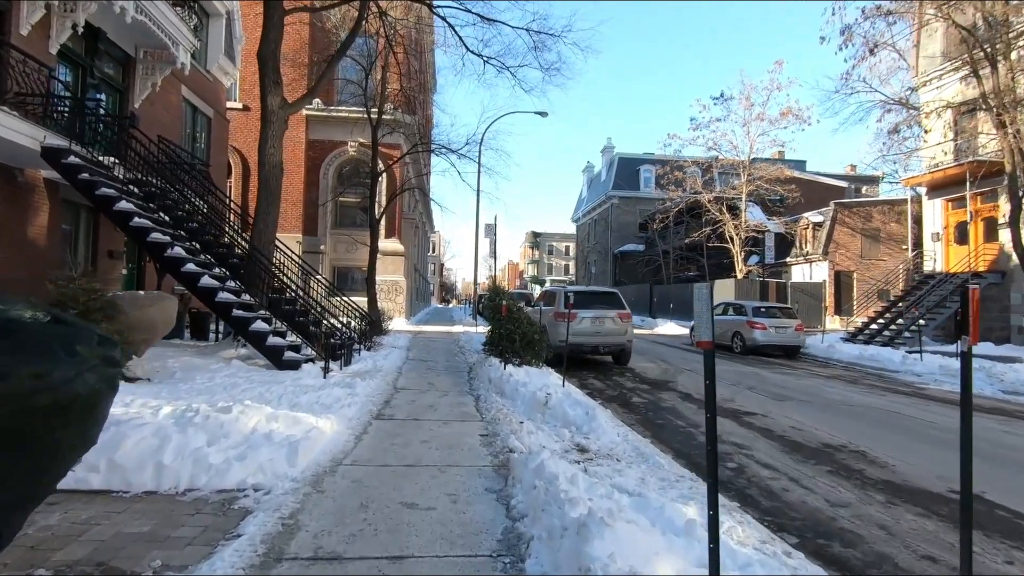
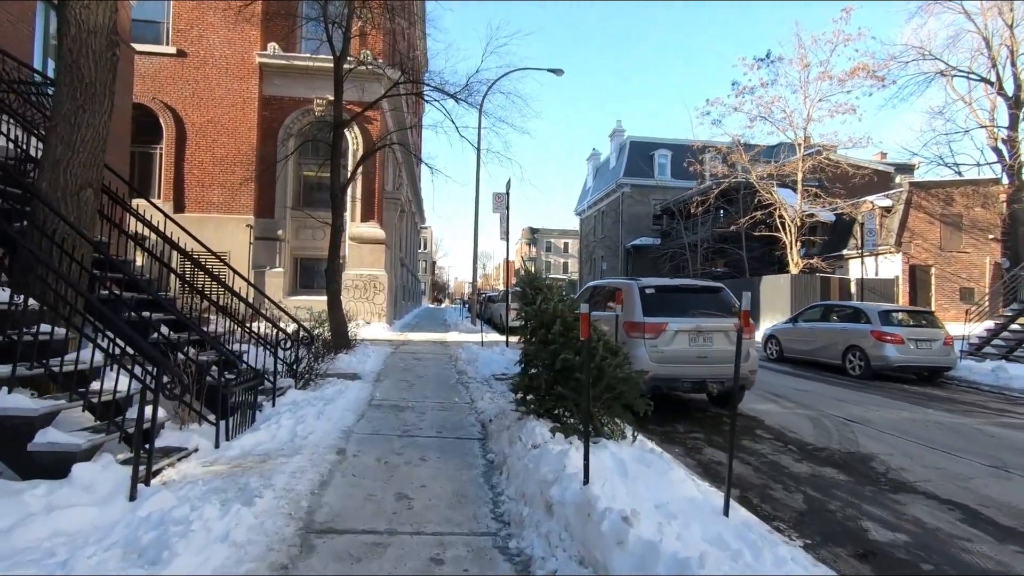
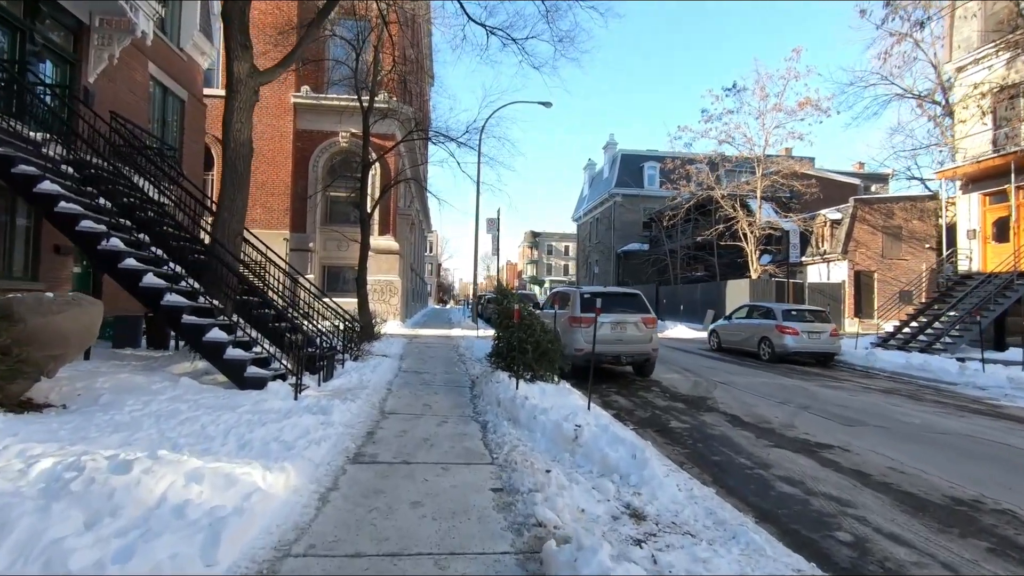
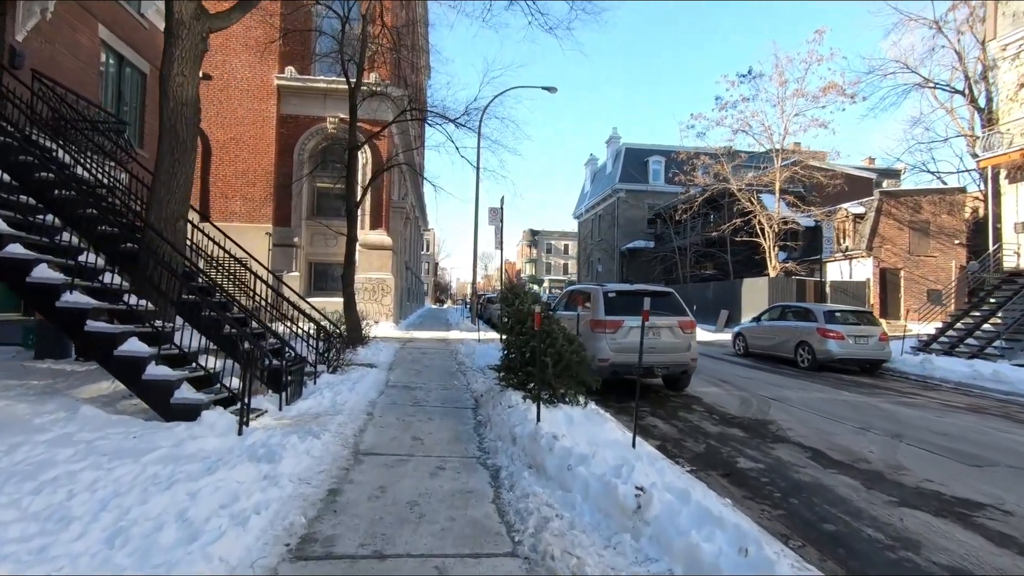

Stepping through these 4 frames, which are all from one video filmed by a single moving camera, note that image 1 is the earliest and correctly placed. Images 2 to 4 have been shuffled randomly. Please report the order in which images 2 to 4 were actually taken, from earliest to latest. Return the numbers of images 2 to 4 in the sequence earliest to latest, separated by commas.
3, 4, 2
